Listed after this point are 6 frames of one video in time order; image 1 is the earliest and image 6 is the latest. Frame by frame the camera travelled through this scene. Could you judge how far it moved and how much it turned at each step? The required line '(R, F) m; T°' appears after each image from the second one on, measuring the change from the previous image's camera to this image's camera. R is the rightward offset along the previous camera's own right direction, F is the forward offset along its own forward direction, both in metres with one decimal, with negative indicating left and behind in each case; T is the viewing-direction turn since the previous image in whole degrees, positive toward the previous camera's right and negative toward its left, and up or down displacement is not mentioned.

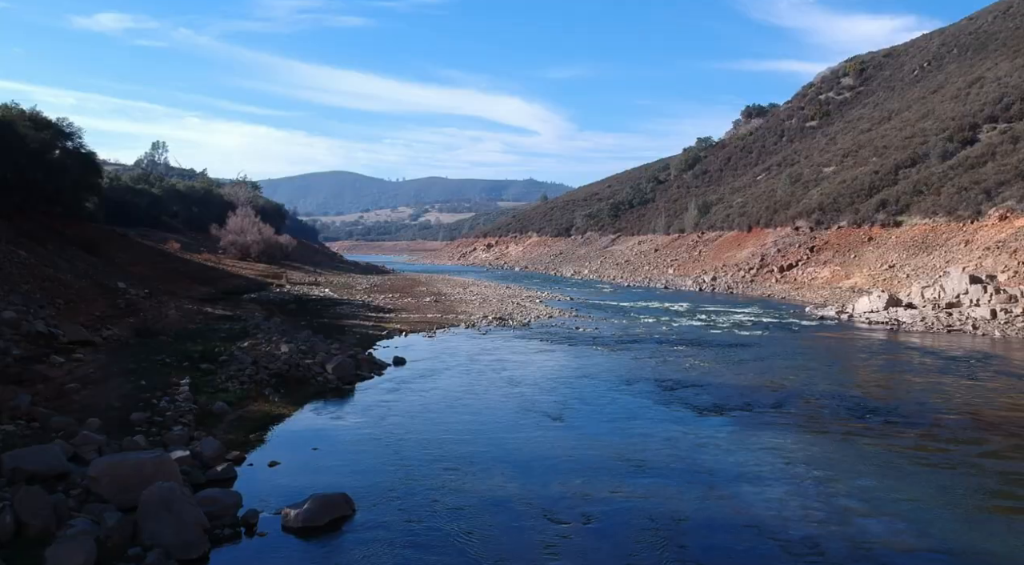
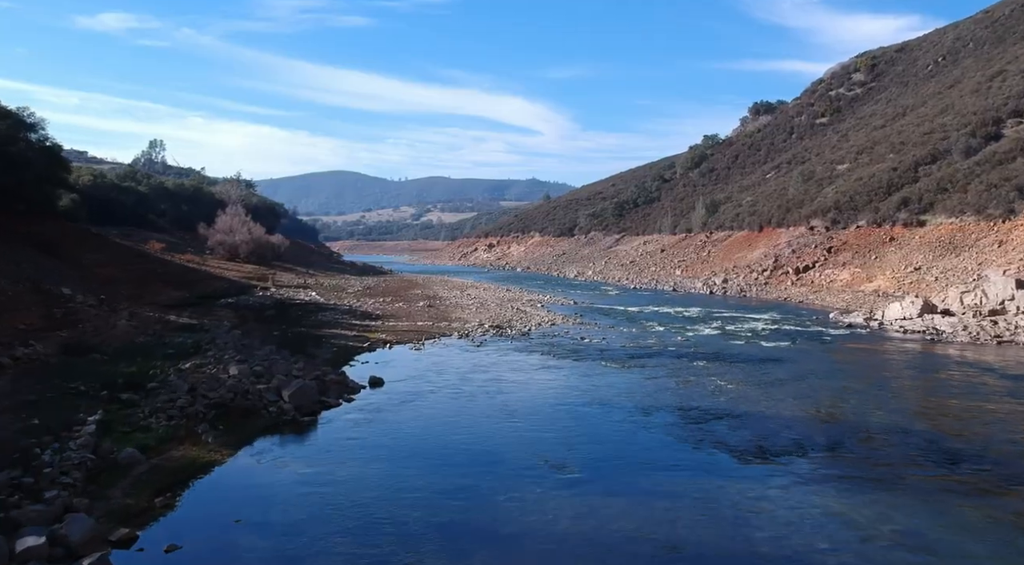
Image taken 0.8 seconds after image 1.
(+0.1, +2.5) m; 0°
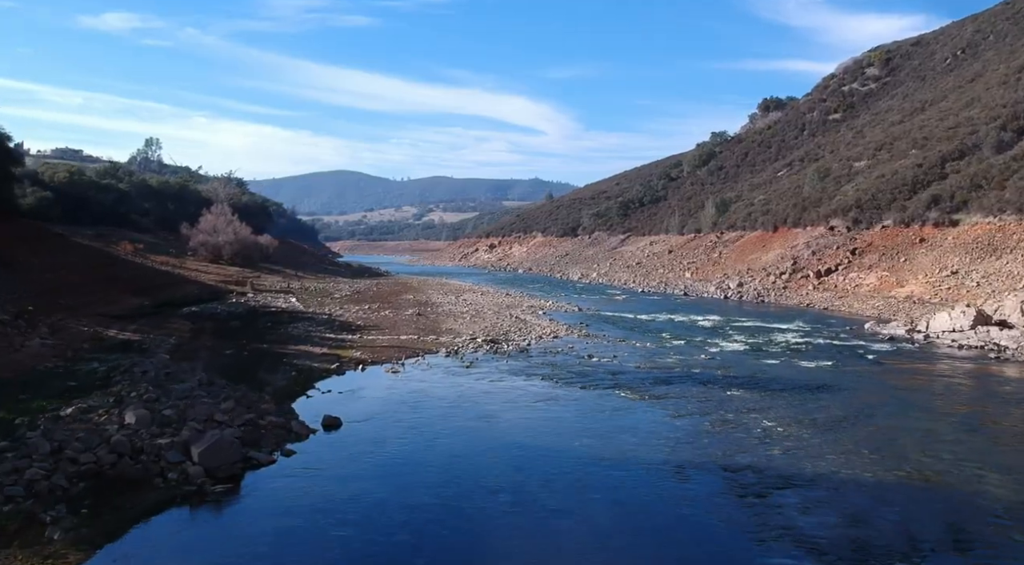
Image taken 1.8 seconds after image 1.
(+0.2, +3.1) m; 0°
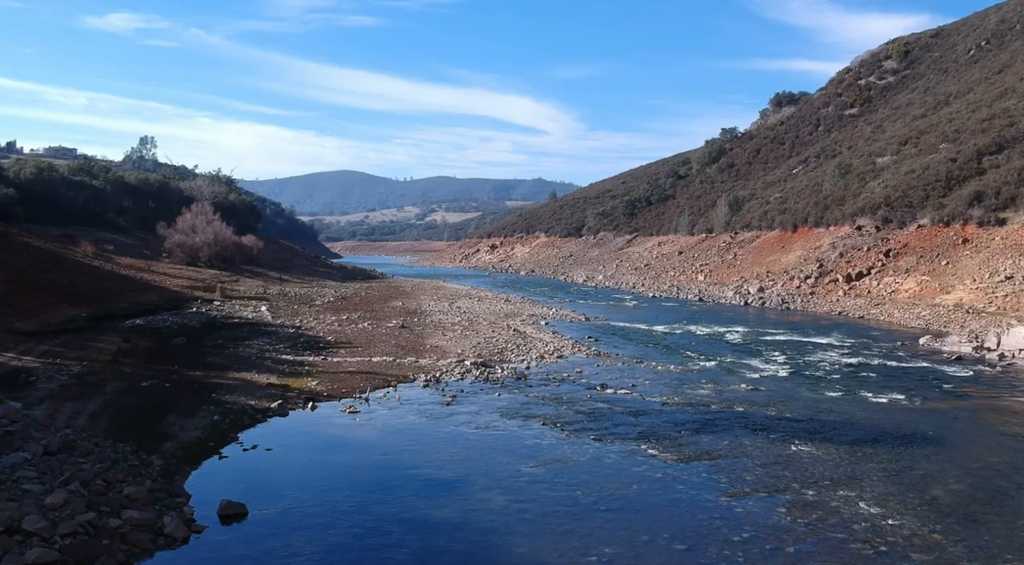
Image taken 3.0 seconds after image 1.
(+0.2, +3.7) m; 0°
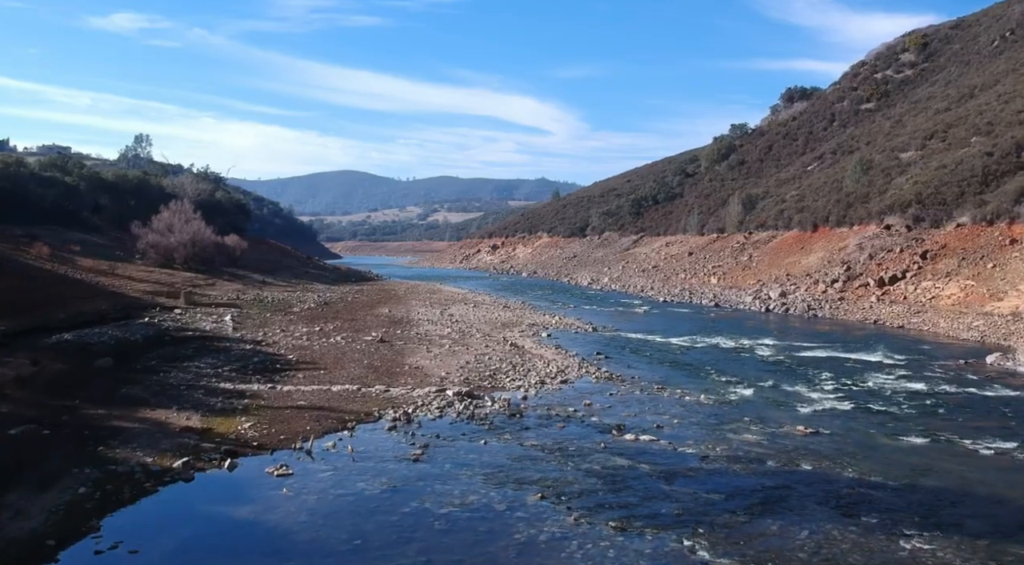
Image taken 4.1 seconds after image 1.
(+0.2, +3.4) m; 0°
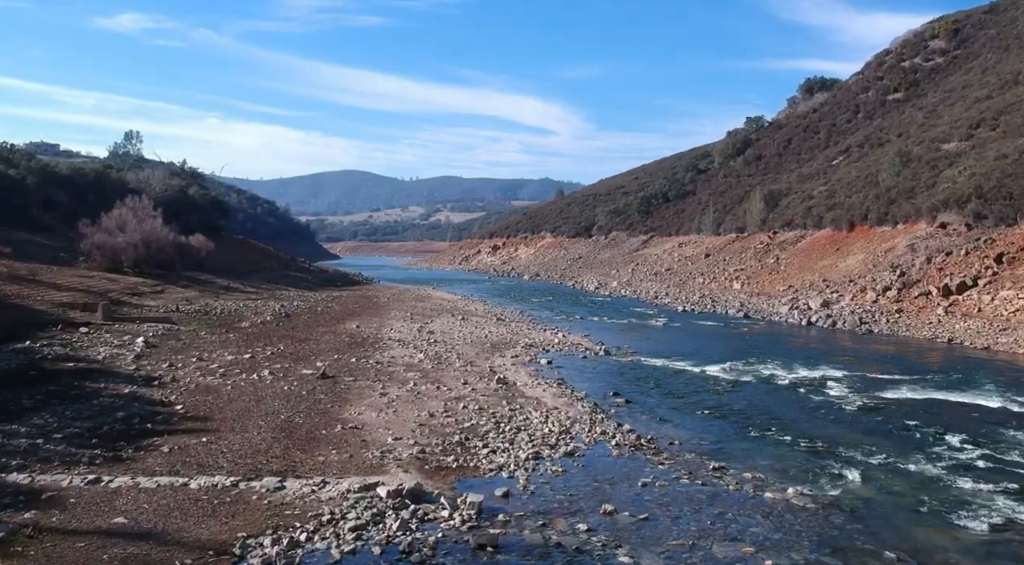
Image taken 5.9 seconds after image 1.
(+0.3, +5.5) m; 0°
